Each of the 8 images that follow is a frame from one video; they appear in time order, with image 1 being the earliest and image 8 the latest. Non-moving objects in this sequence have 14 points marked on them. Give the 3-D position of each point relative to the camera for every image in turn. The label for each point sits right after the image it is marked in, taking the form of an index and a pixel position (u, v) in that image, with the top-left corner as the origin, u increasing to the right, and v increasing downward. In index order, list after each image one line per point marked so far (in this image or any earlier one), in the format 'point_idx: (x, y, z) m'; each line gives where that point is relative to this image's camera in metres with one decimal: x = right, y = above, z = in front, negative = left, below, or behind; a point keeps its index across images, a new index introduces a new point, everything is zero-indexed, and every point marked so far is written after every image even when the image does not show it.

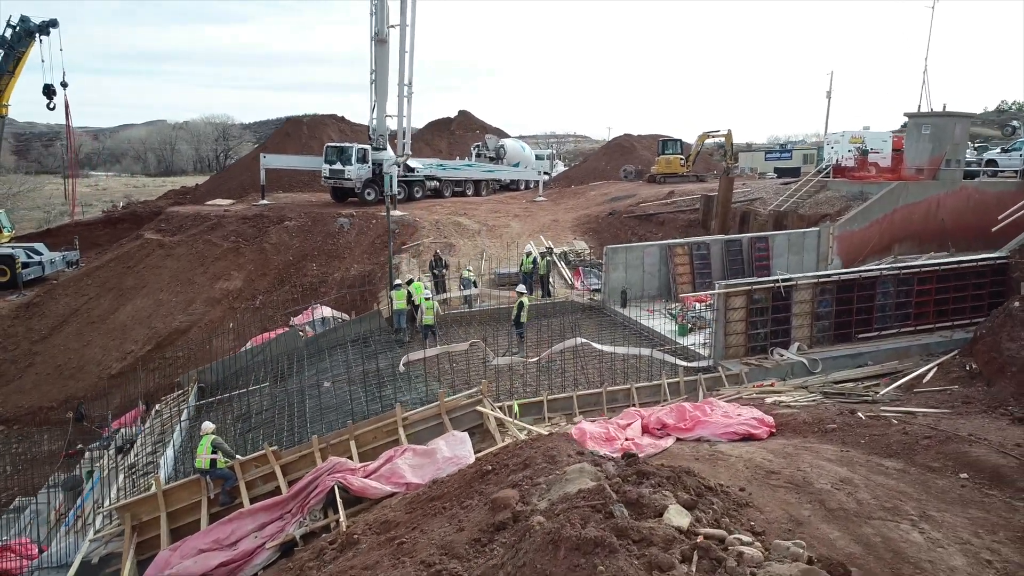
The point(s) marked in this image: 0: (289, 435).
0: (-2.6, -1.8, +8.5) m
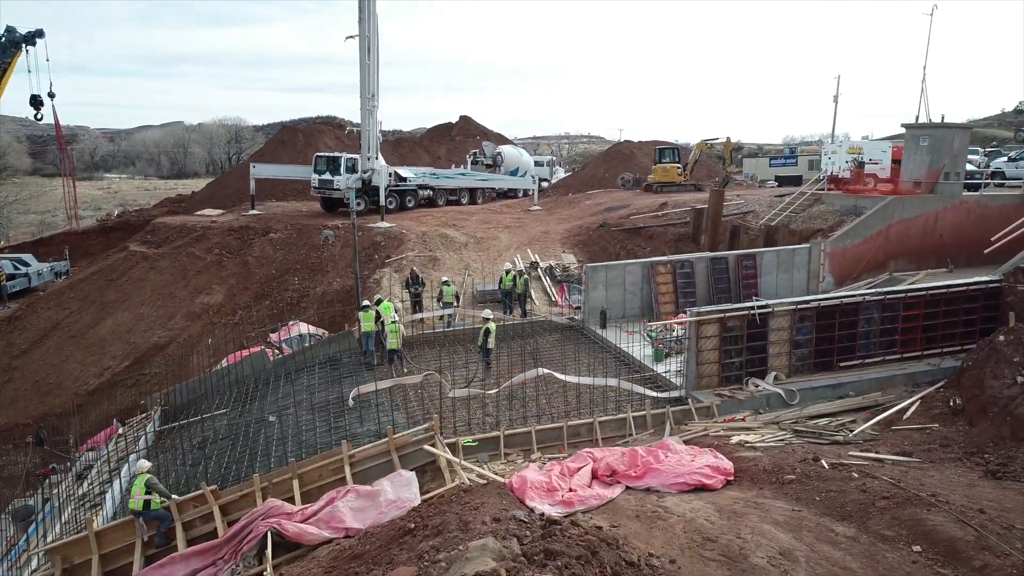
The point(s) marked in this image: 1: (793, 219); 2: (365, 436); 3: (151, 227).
0: (-3.1, -2.1, +8.2) m
1: (+6.0, +1.5, +15.2) m
2: (-1.7, -1.7, +8.3) m
3: (-10.1, +1.7, +19.8) m
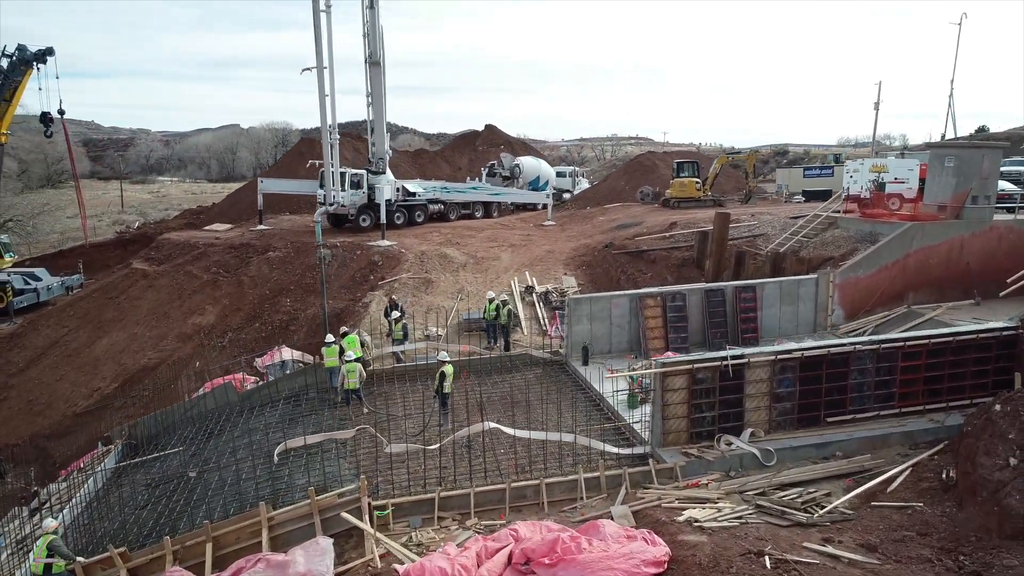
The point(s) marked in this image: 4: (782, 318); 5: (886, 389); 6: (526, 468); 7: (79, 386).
0: (-3.8, -2.6, +7.8) m
1: (+5.8, +0.8, +14.1) m
2: (-2.3, -2.2, +7.8) m
3: (-9.9, +1.2, +19.8) m
4: (+4.8, -0.5, +12.6) m
5: (+4.7, -1.3, +8.9) m
6: (+0.1, -2.1, +8.2) m
7: (-9.3, -2.1, +15.2) m
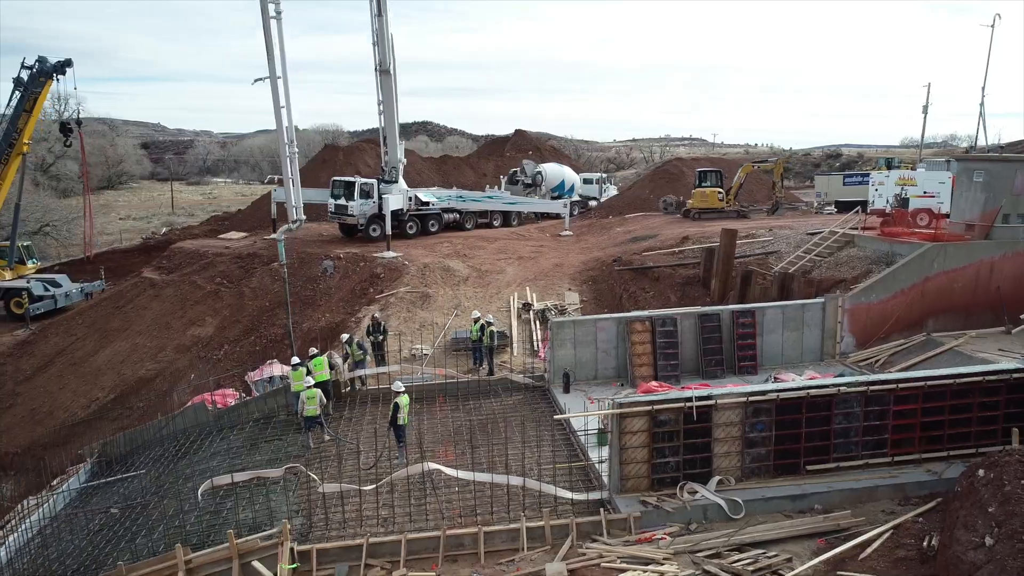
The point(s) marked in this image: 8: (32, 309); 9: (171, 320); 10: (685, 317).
0: (-4.4, -2.9, +7.5) m
1: (+5.7, +0.4, +13.2) m
2: (-2.9, -2.5, +7.5) m
3: (-9.6, +1.0, +20.0) m
4: (+4.5, -0.9, +11.7) m
5: (+4.1, -1.7, +8.0) m
6: (-0.5, -2.4, +7.7) m
7: (-9.4, -2.3, +15.4) m
8: (-12.7, -0.6, +18.8) m
9: (-7.9, -0.7, +16.6) m
10: (+2.8, -0.5, +11.3) m
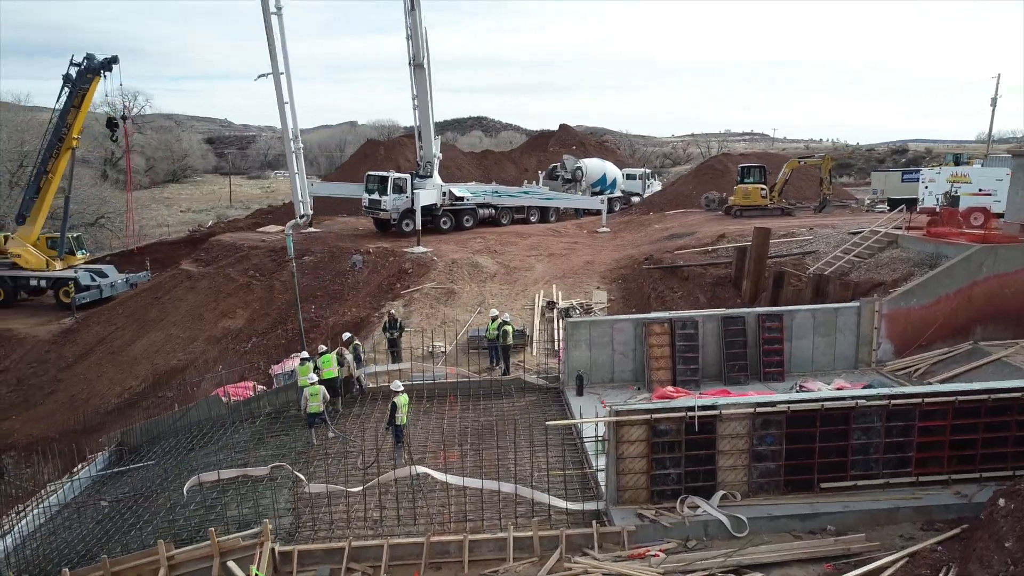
0: (-4.5, -2.8, +7.6) m
1: (+6.0, +0.4, +12.5) m
2: (-3.0, -2.5, +7.4) m
3: (-8.7, +1.3, +20.4) m
4: (+4.7, -1.0, +11.1) m
5: (+4.0, -1.7, +7.4) m
6: (-0.5, -2.4, +7.4) m
7: (-8.8, -2.1, +15.8) m
8: (-11.9, -0.3, +19.5) m
9: (-7.3, -0.6, +16.9) m
10: (+3.0, -0.5, +10.8) m
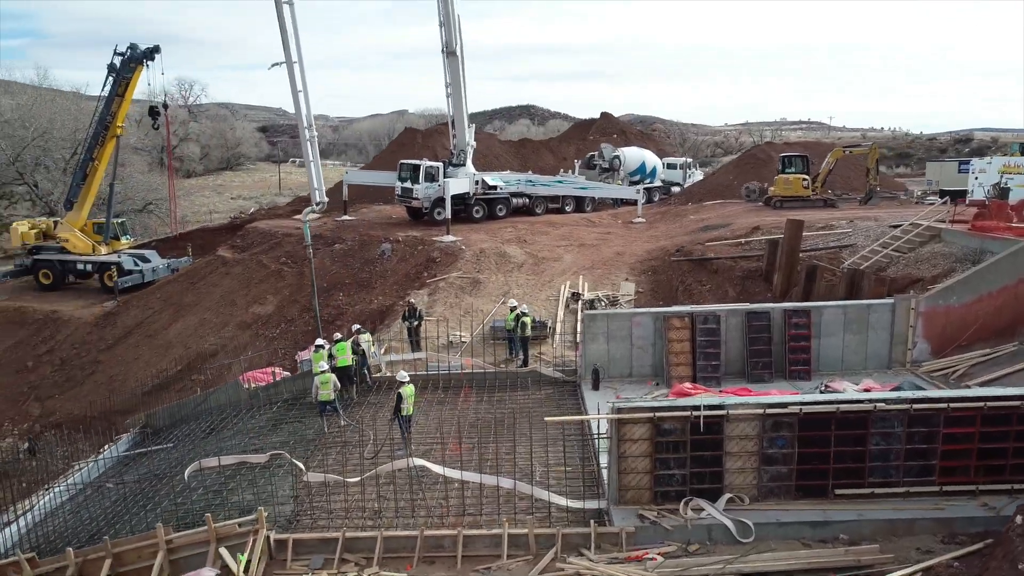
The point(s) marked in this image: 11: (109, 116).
0: (-4.5, -2.7, +7.7) m
1: (+6.4, +0.4, +11.9) m
2: (-3.0, -2.3, +7.5) m
3: (-7.8, +1.7, +20.7) m
4: (+5.0, -0.9, +10.6) m
5: (+4.0, -1.7, +7.0) m
6: (-0.6, -2.3, +7.3) m
7: (-8.2, -1.8, +16.2) m
8: (-11.0, +0.2, +20.1) m
9: (-6.6, -0.2, +17.2) m
10: (+3.2, -0.4, +10.4) m
11: (-11.2, +4.8, +19.7) m
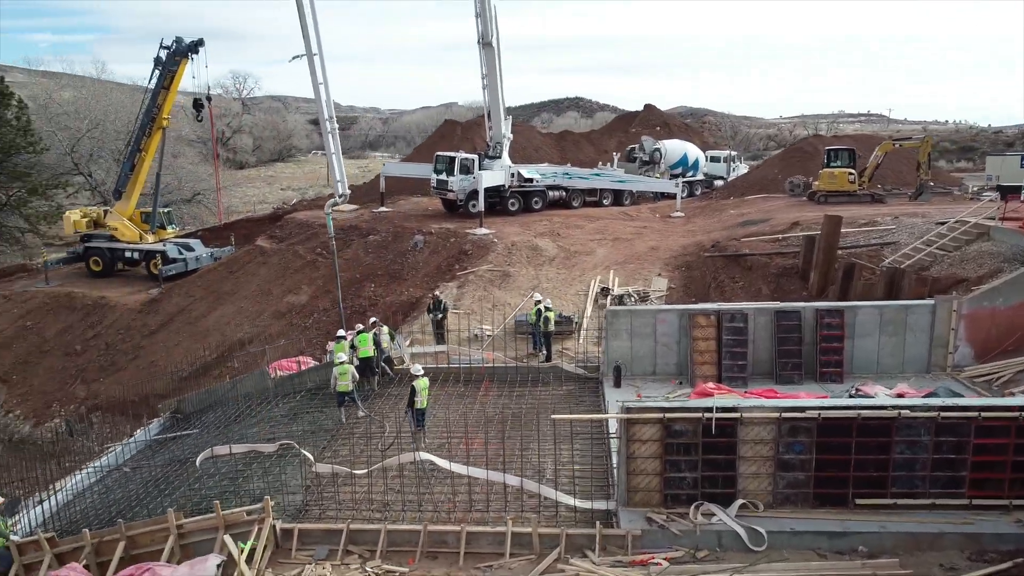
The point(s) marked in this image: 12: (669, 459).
0: (-4.4, -2.5, +7.9) m
1: (+6.8, +0.4, +11.3) m
2: (-2.9, -2.2, +7.6) m
3: (-6.7, +2.0, +21.1) m
4: (+5.3, -0.9, +10.1) m
5: (+4.1, -1.7, +6.6) m
6: (-0.5, -2.3, +7.3) m
7: (-7.6, -1.5, +16.6) m
8: (-10.0, +0.5, +20.6) m
9: (-5.9, 0.0, +17.5) m
10: (+3.5, -0.3, +10.1) m
11: (-10.1, +5.1, +20.2) m
12: (+1.5, -1.6, +6.8) m
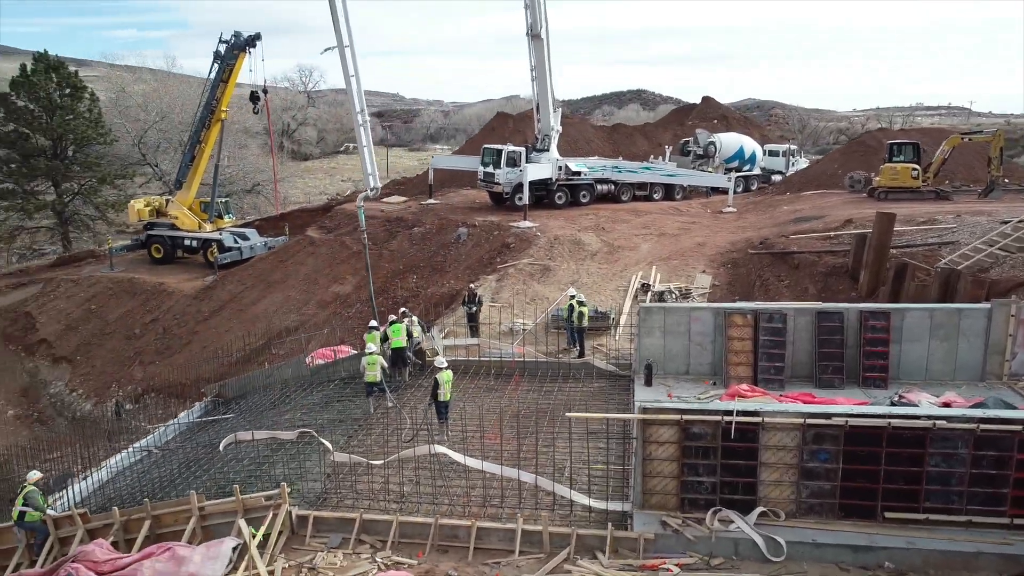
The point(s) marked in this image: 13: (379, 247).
0: (-4.2, -2.4, +8.2) m
1: (+7.3, +0.4, +10.6) m
2: (-2.8, -2.1, +7.8) m
3: (-5.3, +2.3, +21.5) m
4: (+5.6, -0.9, +9.6) m
5: (+4.2, -1.7, +6.2) m
6: (-0.3, -2.2, +7.2) m
7: (-6.6, -1.2, +17.1) m
8: (-8.7, +0.9, +21.3) m
9: (-4.8, +0.3, +17.8) m
10: (+3.9, -0.3, +9.7) m
11: (-8.7, +5.5, +20.9) m
12: (+1.6, -1.6, +6.6) m
13: (-3.4, +1.0, +18.0) m
